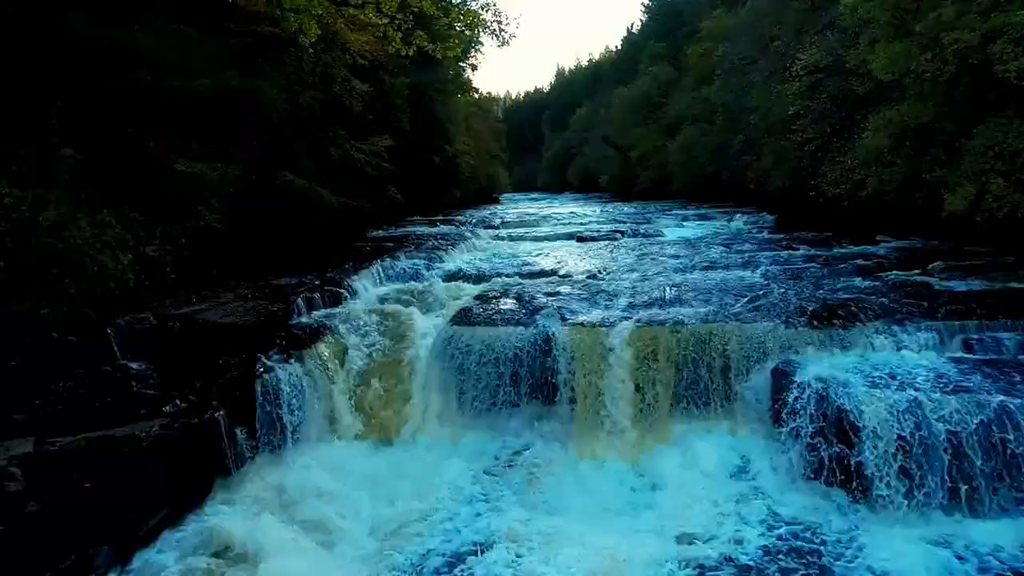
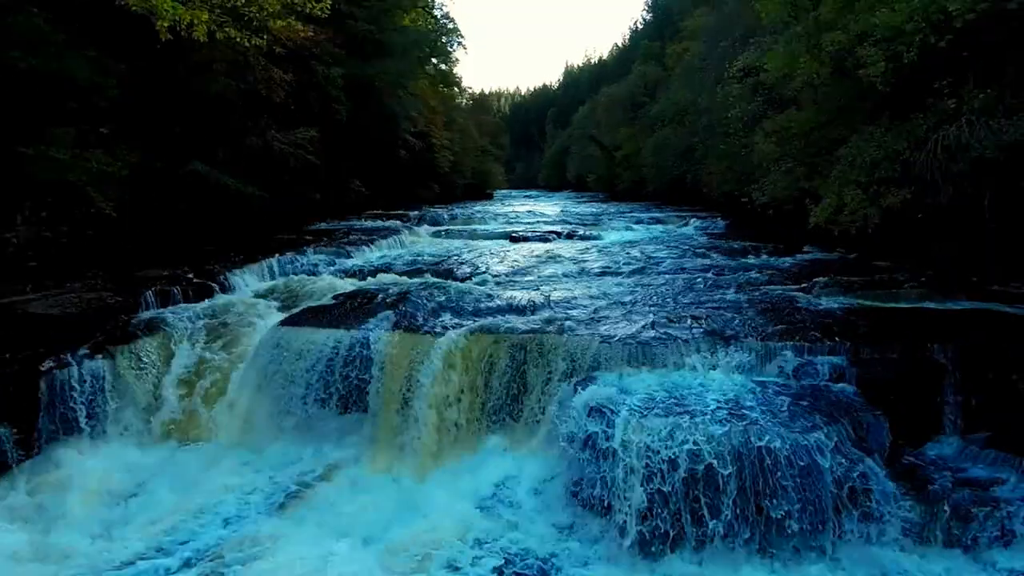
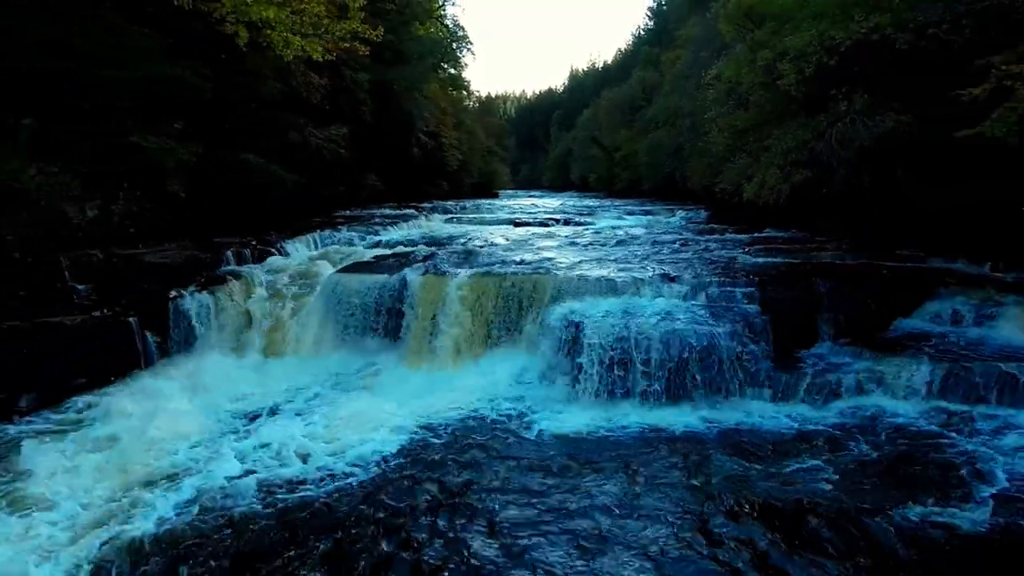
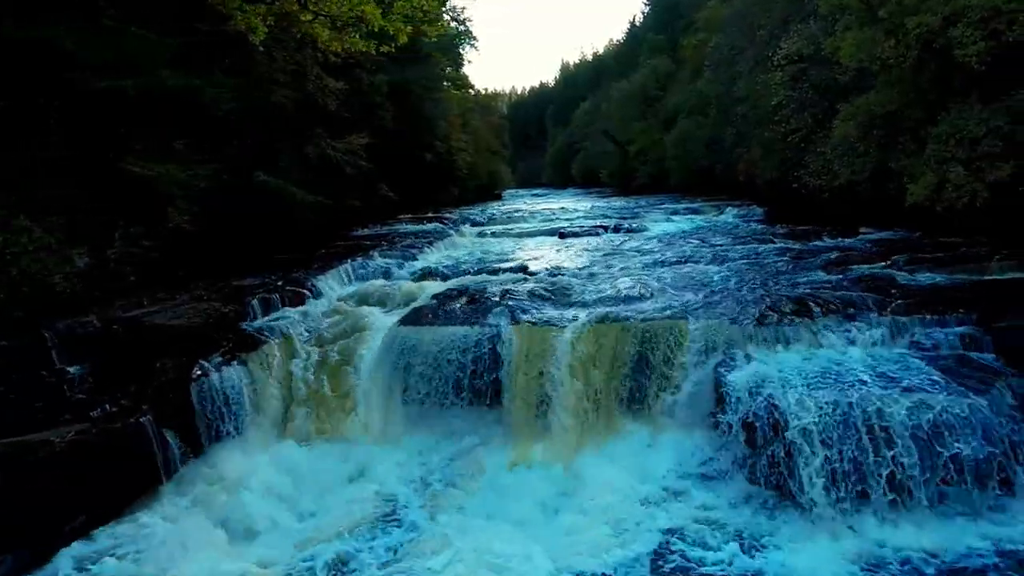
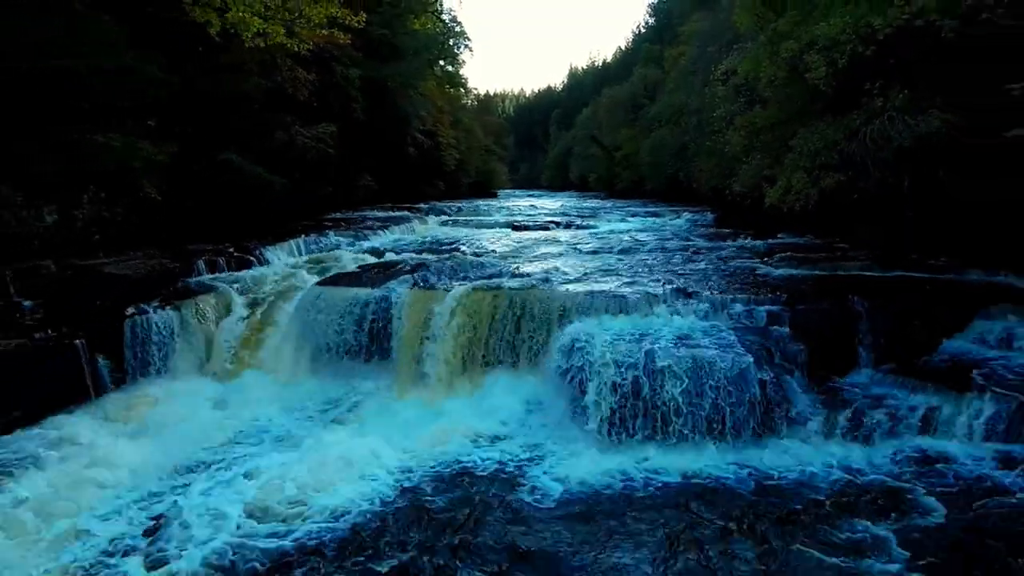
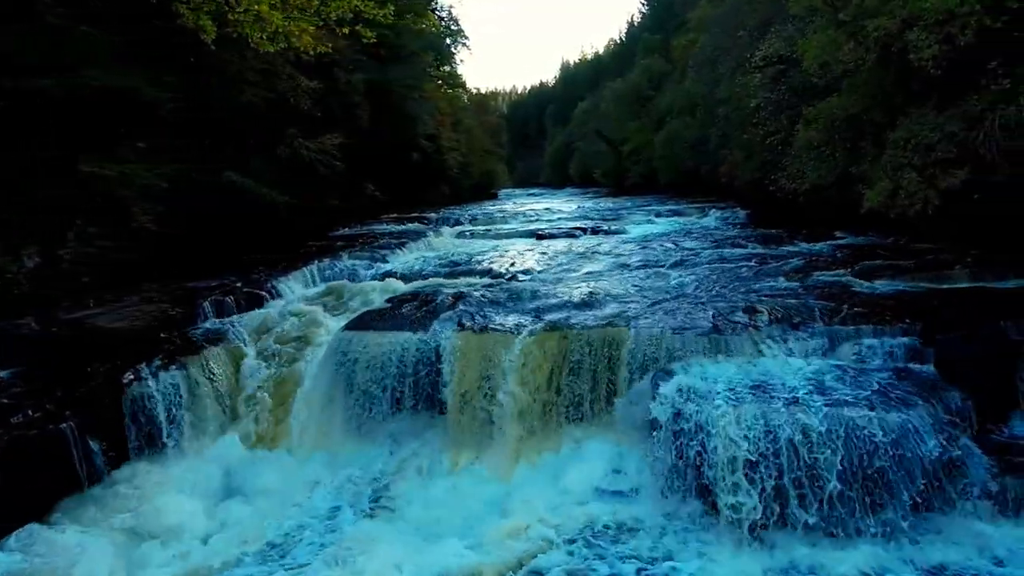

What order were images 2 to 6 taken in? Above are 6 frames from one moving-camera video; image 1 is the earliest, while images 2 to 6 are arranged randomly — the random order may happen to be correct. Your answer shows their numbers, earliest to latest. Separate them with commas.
4, 6, 2, 5, 3
